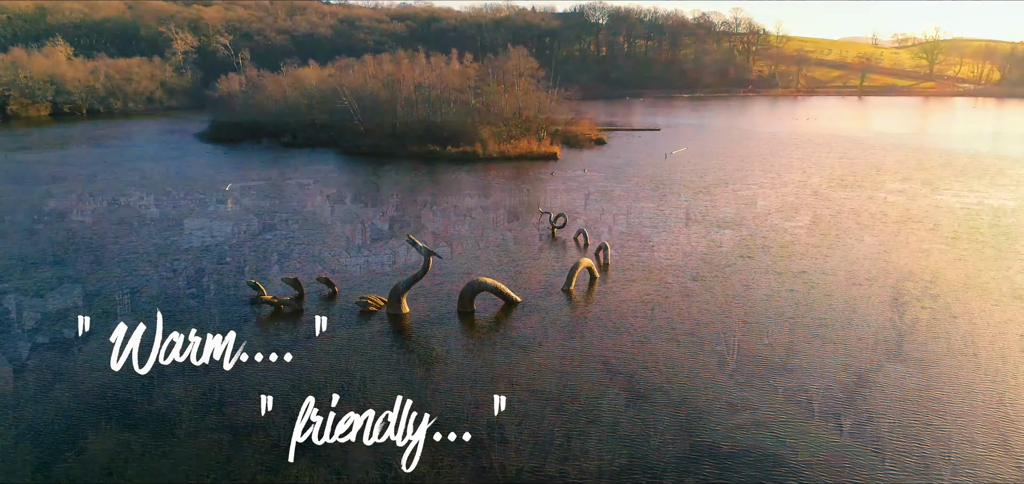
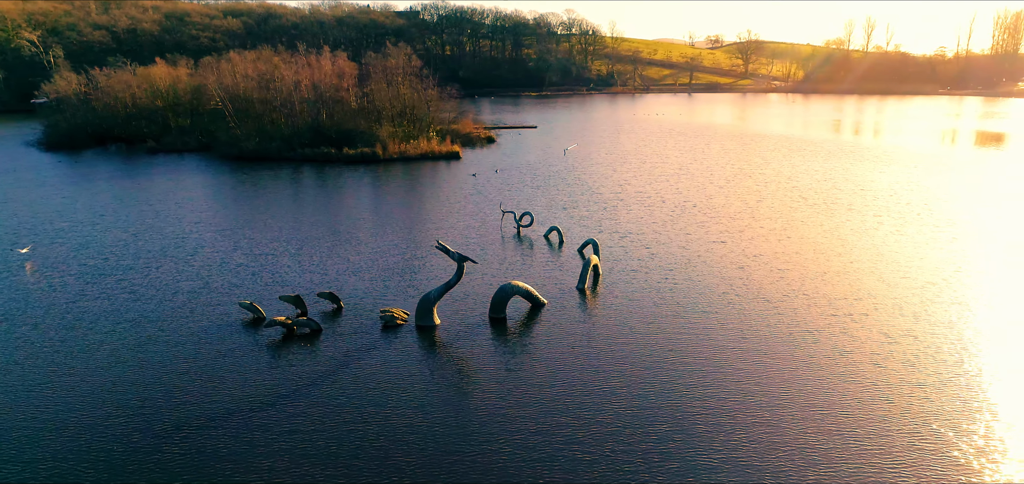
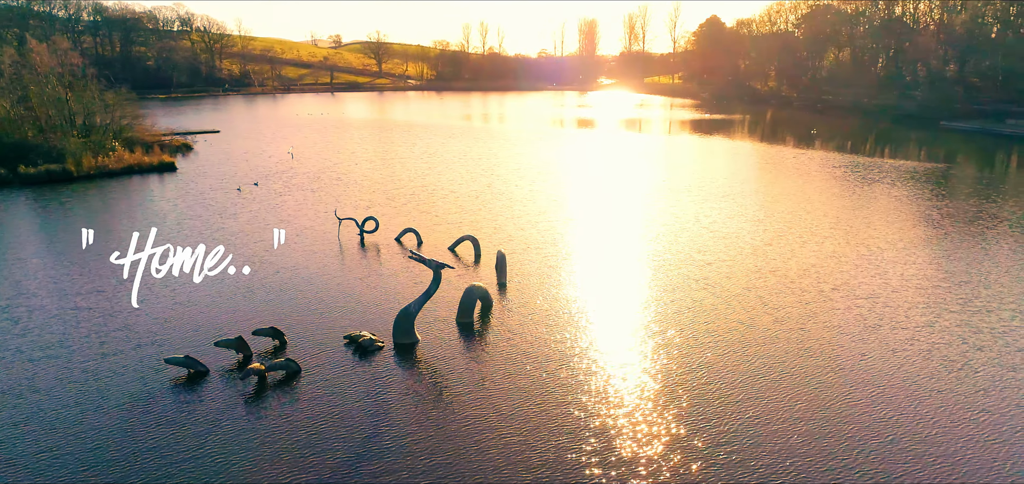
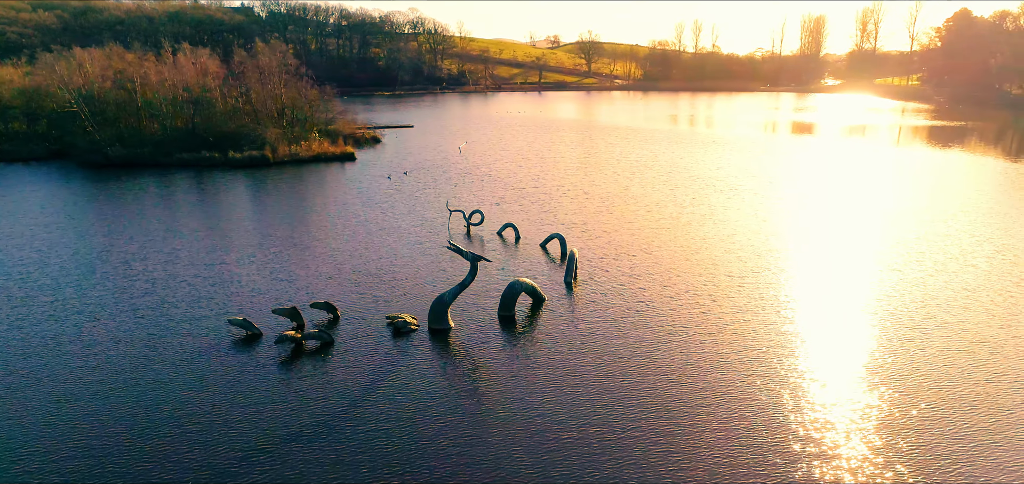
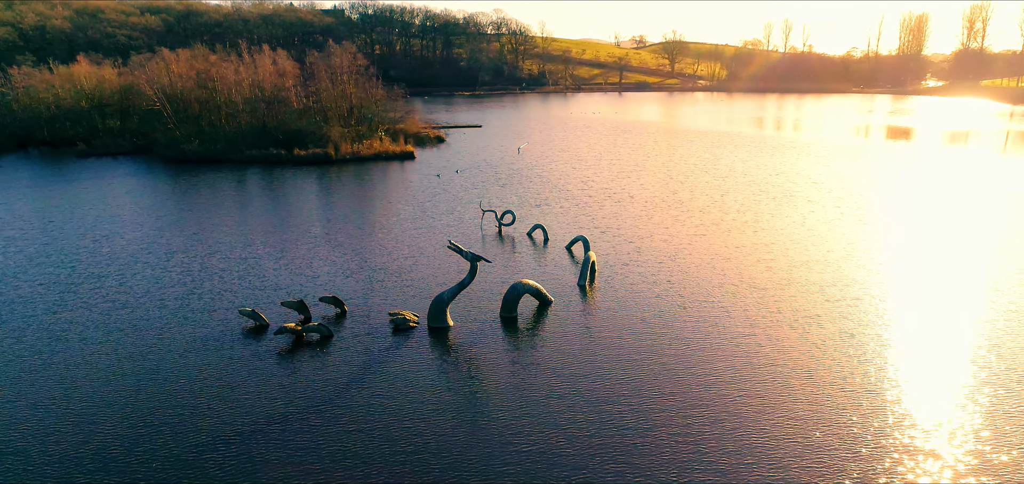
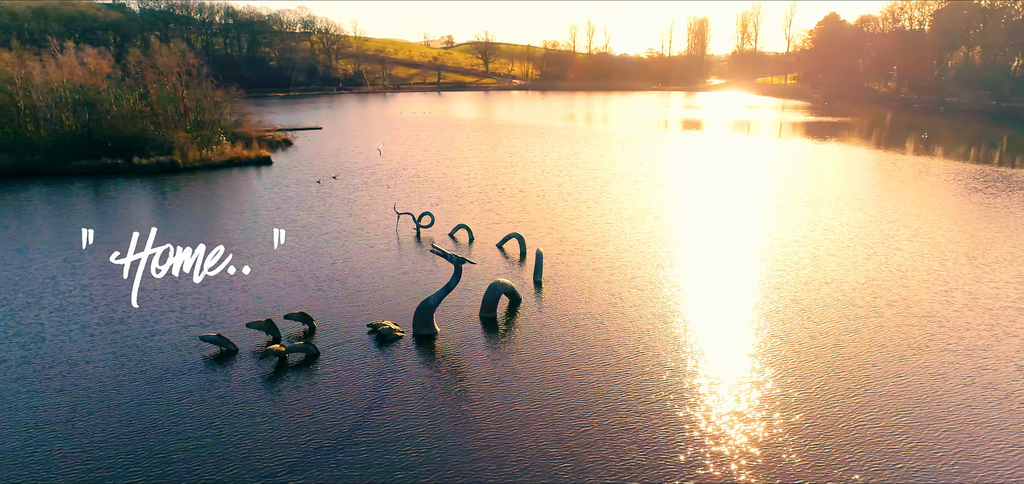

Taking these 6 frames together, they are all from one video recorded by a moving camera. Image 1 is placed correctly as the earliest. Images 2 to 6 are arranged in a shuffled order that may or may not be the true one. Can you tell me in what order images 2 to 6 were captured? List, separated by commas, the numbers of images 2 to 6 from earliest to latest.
2, 5, 4, 6, 3
